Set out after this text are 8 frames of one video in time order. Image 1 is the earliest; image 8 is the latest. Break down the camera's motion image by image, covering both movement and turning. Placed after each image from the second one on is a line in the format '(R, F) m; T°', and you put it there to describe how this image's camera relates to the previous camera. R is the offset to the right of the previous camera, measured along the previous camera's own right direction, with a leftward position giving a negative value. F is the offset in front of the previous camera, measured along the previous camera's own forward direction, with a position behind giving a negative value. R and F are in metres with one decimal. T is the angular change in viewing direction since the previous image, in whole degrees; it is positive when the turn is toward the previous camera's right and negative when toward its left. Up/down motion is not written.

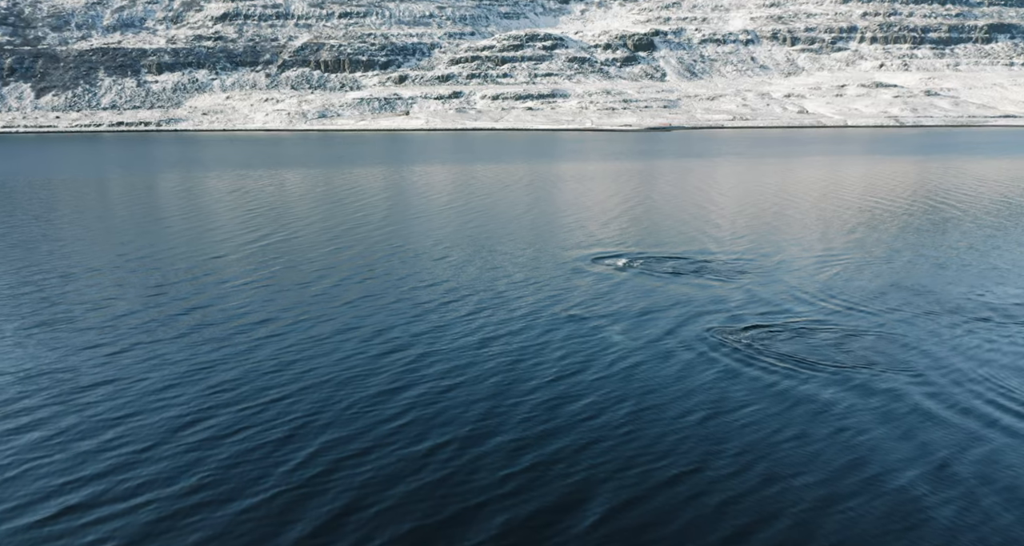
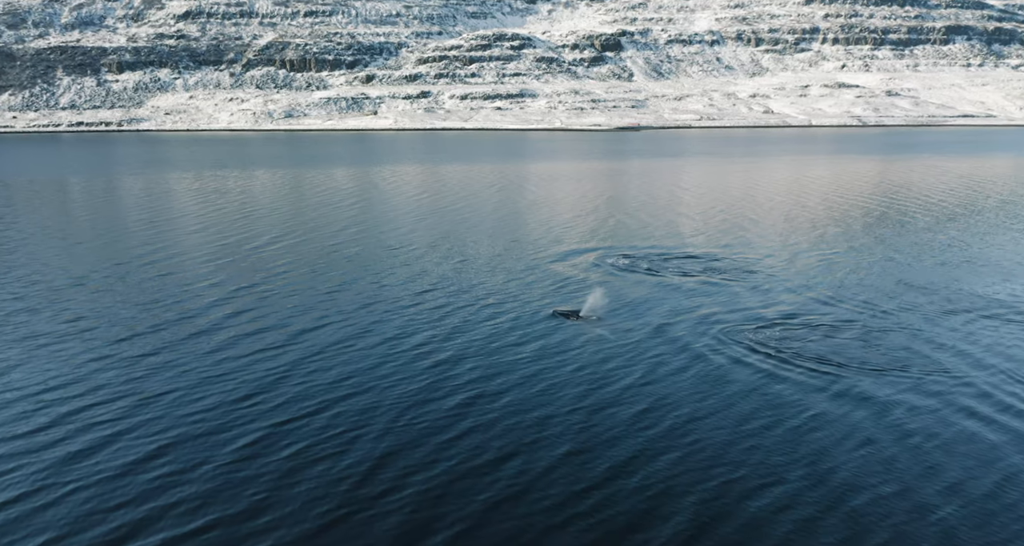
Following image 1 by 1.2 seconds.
(-0.9, +0.4) m; +2°
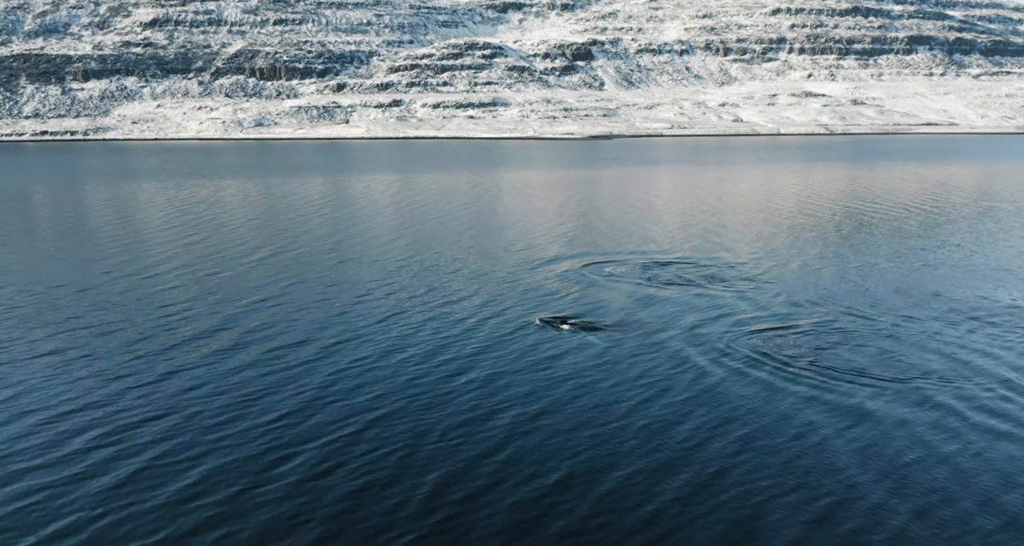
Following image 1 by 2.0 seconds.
(-0.3, -0.3) m; +2°
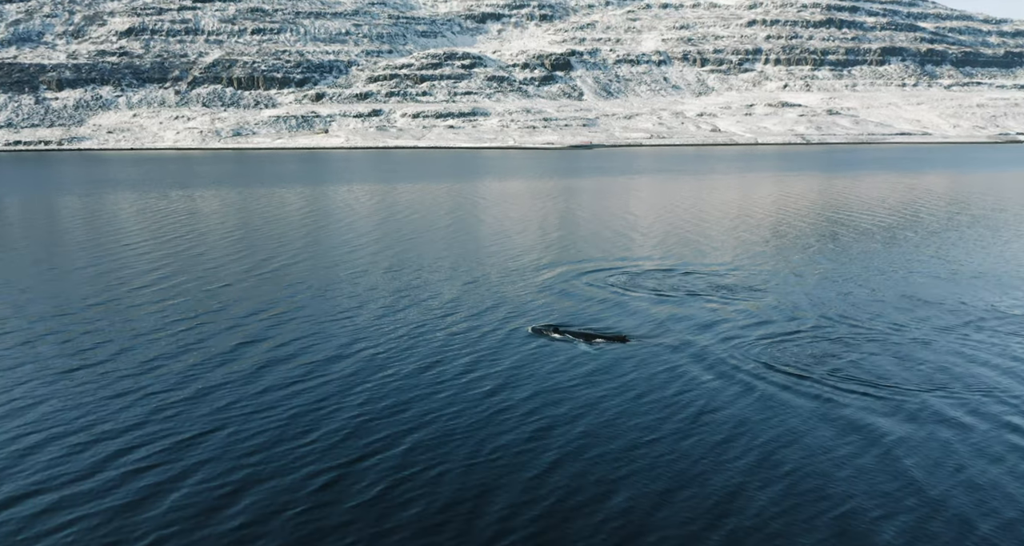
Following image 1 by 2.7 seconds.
(-0.1, -0.4) m; +1°
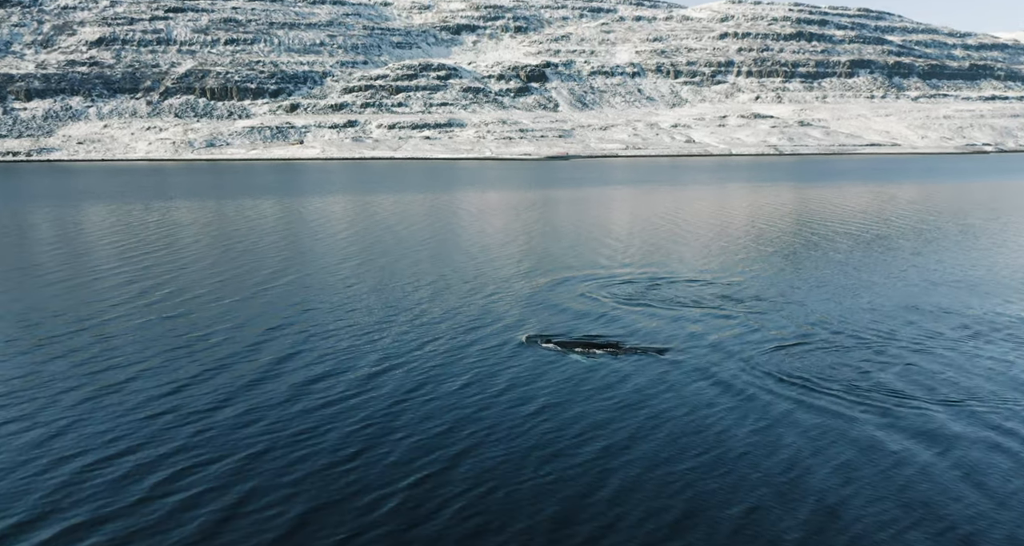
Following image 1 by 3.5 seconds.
(+0.1, -0.1) m; +2°
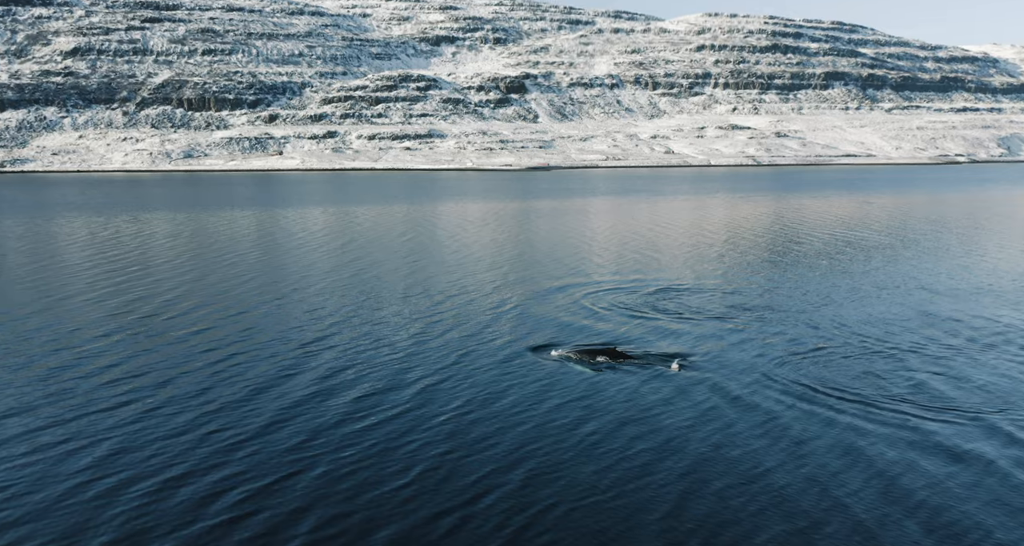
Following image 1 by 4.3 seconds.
(+0.2, +0.1) m; +1°
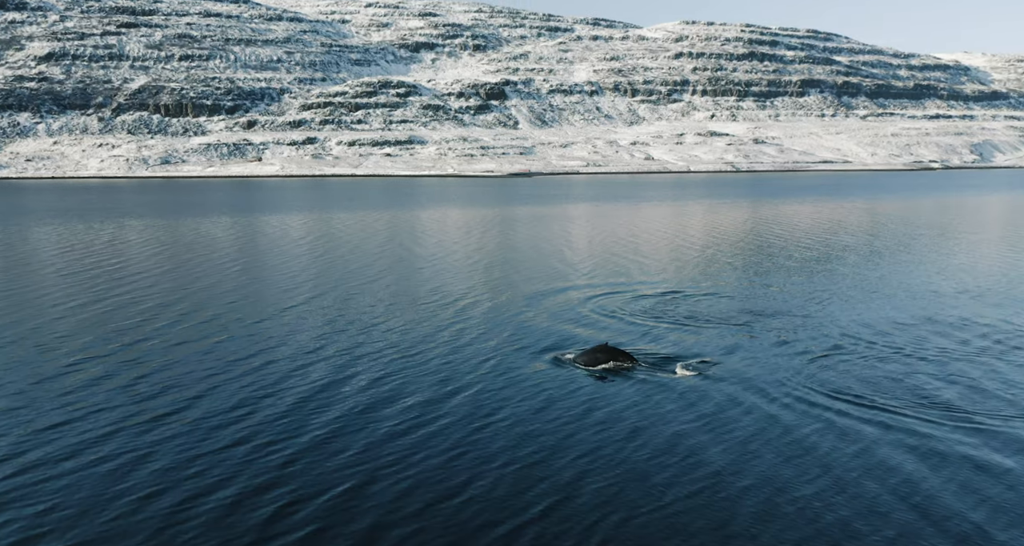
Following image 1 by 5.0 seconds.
(+0.1, -0.1) m; +1°
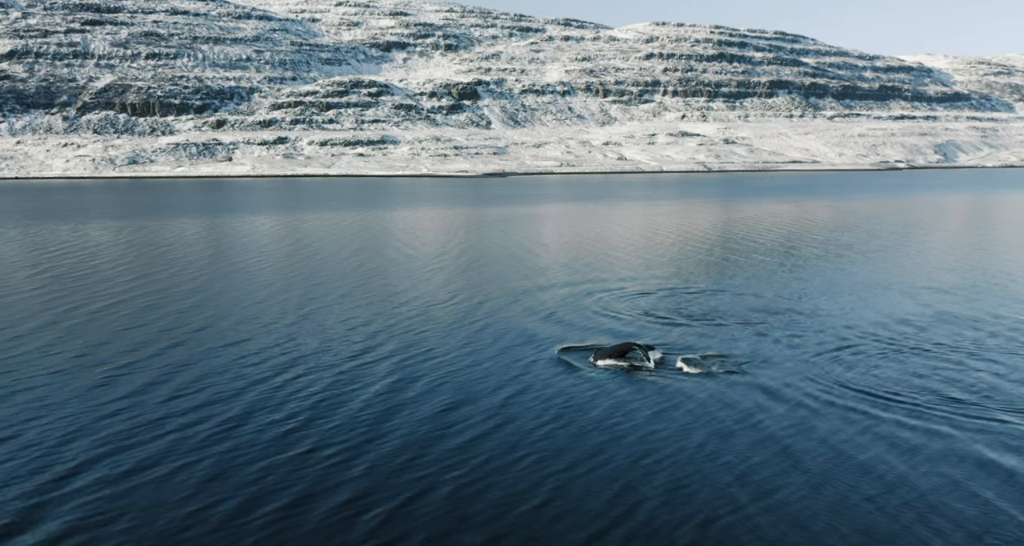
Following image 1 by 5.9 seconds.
(+0.3, 0.0) m; +2°
